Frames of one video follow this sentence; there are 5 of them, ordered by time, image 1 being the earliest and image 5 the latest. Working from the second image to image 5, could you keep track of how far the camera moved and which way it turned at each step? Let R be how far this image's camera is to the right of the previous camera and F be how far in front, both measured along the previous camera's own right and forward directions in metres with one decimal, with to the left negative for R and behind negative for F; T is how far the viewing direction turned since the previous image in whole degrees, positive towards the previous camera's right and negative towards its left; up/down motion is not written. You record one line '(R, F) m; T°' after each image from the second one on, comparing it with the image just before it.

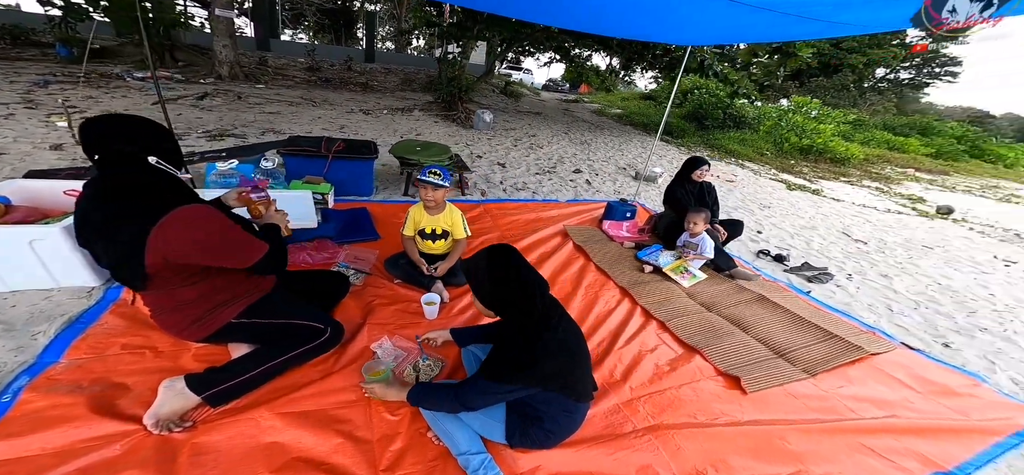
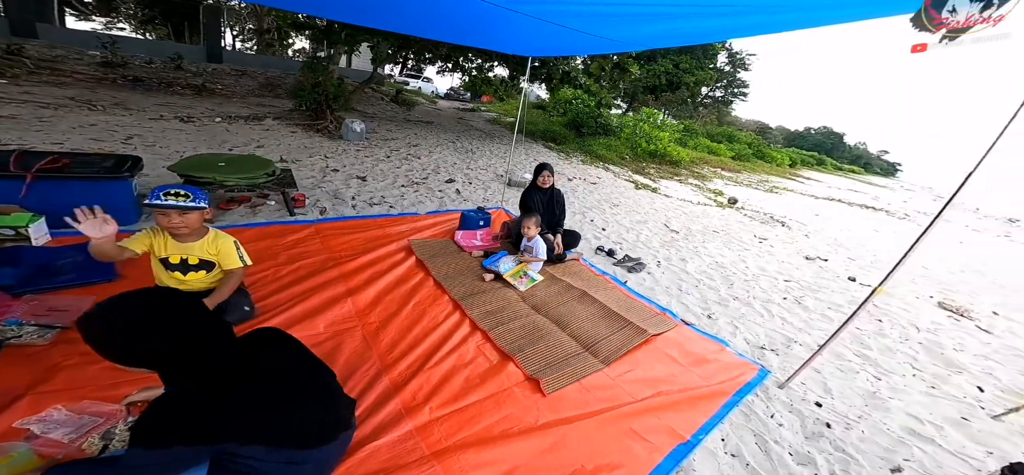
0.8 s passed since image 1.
(+0.7, +0.1) m; +16°
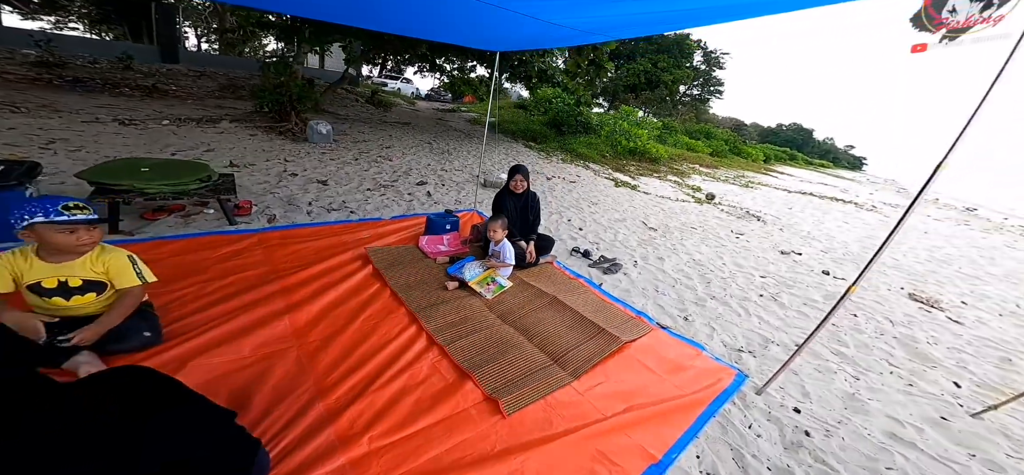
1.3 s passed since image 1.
(+0.2, +0.2) m; +3°
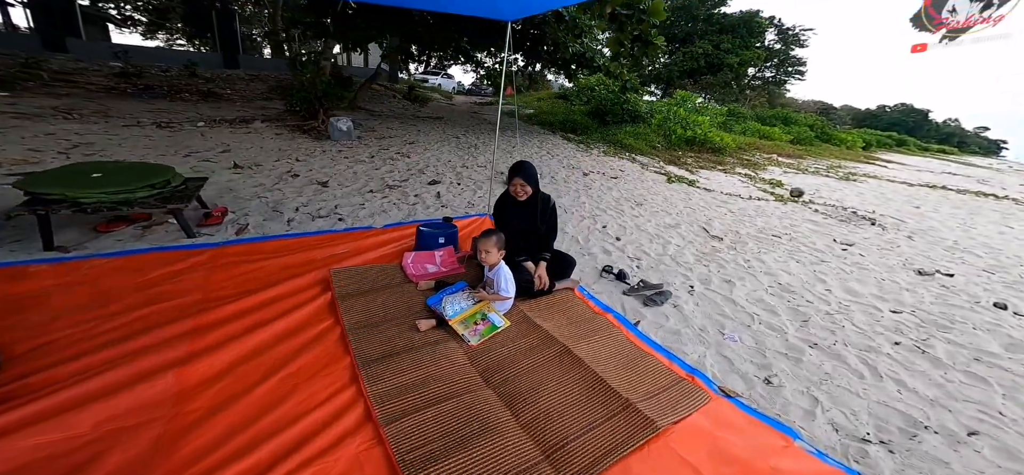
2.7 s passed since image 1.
(+0.4, +0.9) m; -8°
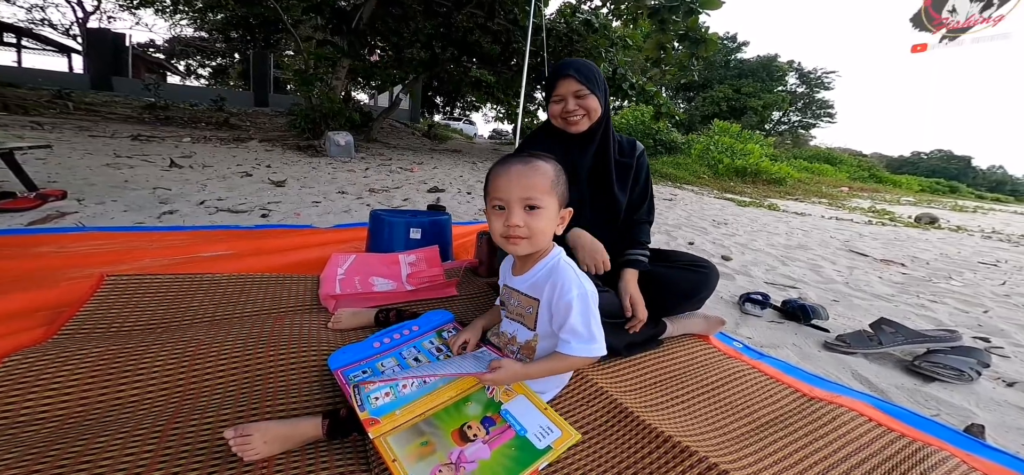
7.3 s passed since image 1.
(-0.1, +1.6) m; -3°
